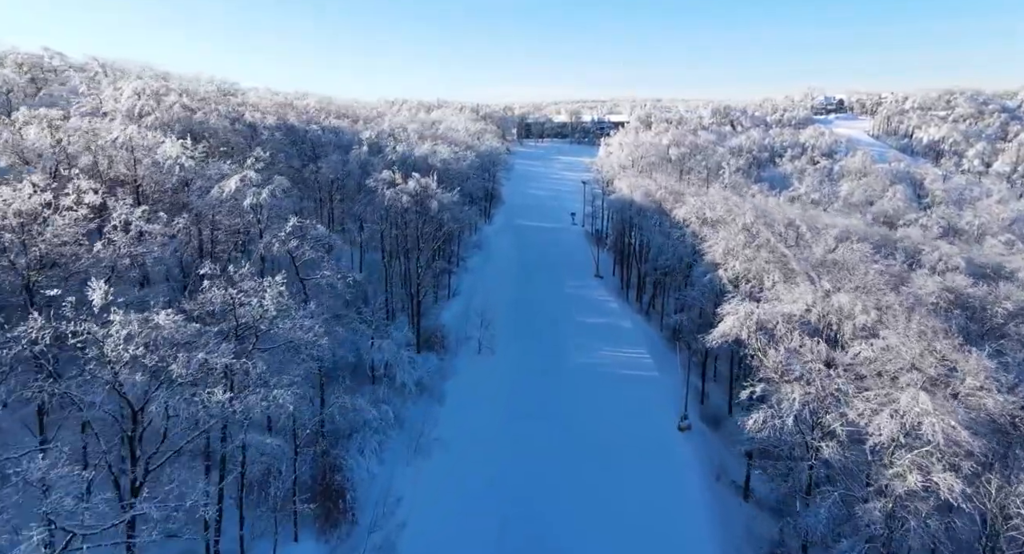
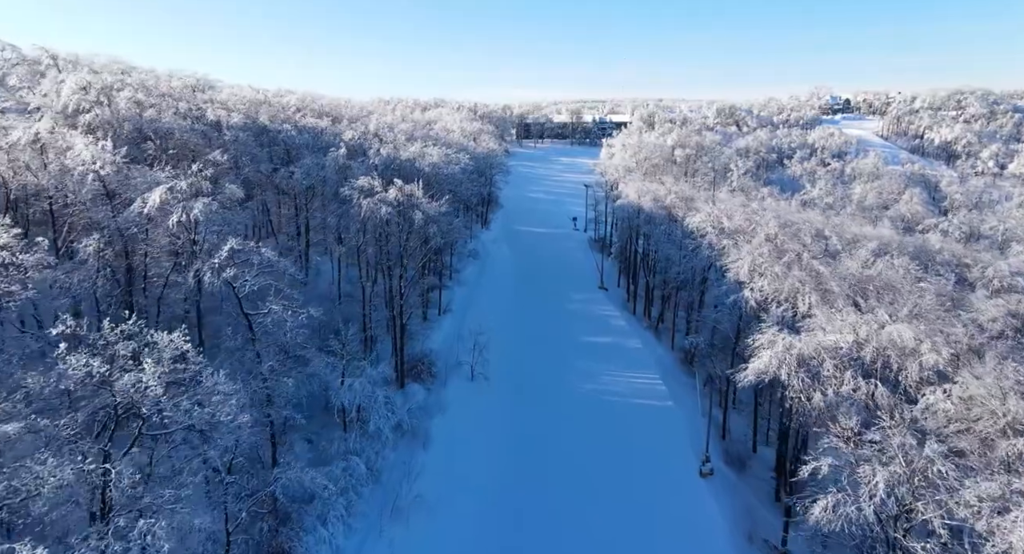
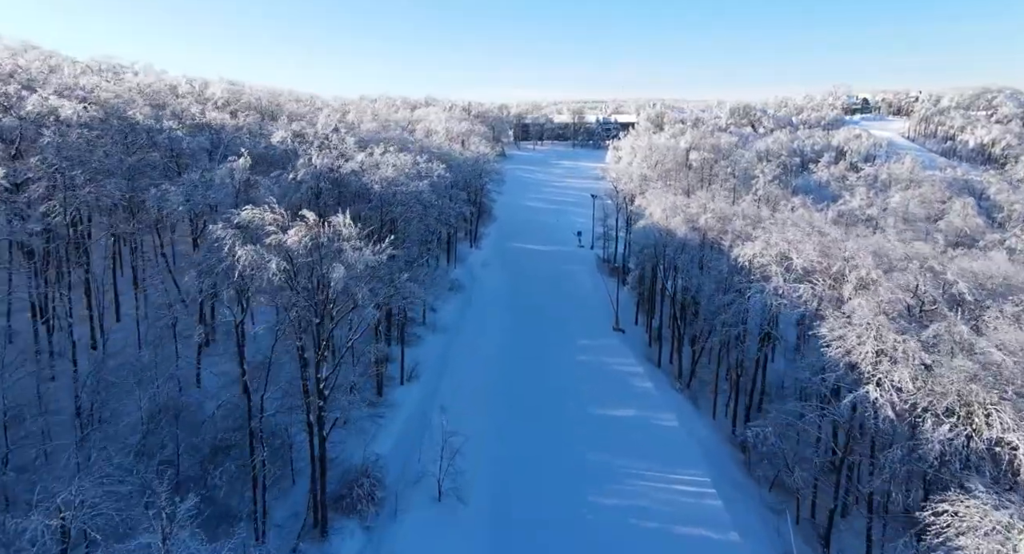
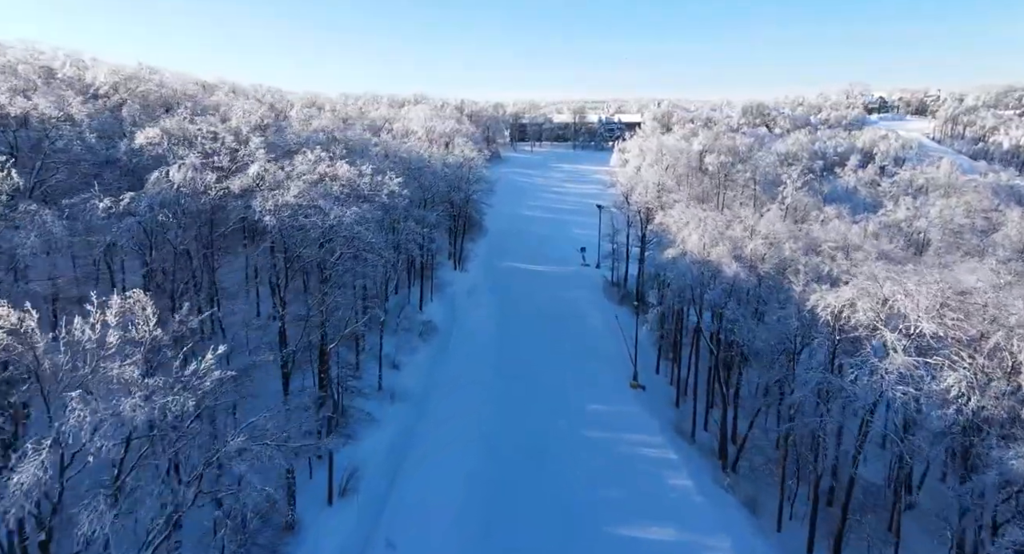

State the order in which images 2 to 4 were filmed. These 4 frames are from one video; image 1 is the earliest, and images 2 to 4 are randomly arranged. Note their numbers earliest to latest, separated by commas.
2, 3, 4
